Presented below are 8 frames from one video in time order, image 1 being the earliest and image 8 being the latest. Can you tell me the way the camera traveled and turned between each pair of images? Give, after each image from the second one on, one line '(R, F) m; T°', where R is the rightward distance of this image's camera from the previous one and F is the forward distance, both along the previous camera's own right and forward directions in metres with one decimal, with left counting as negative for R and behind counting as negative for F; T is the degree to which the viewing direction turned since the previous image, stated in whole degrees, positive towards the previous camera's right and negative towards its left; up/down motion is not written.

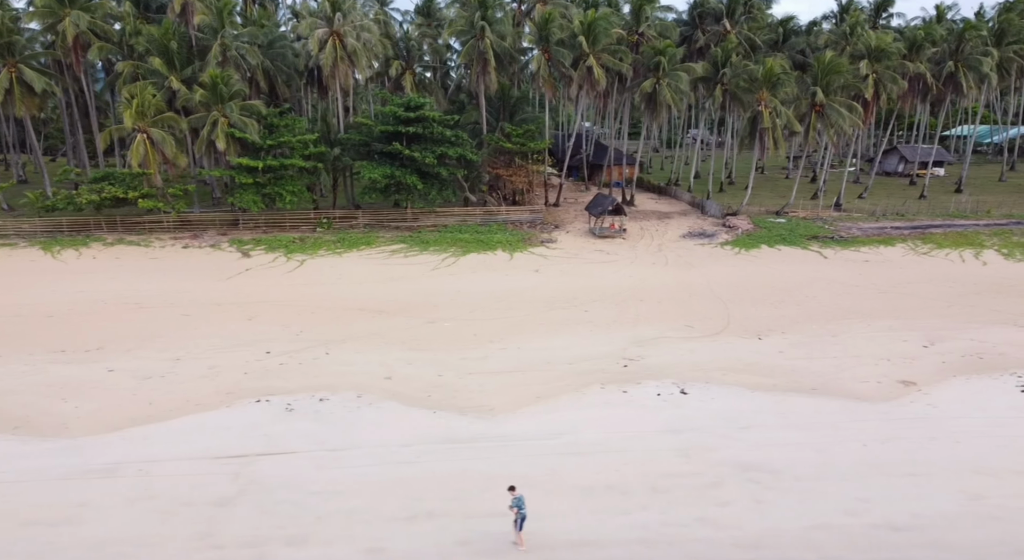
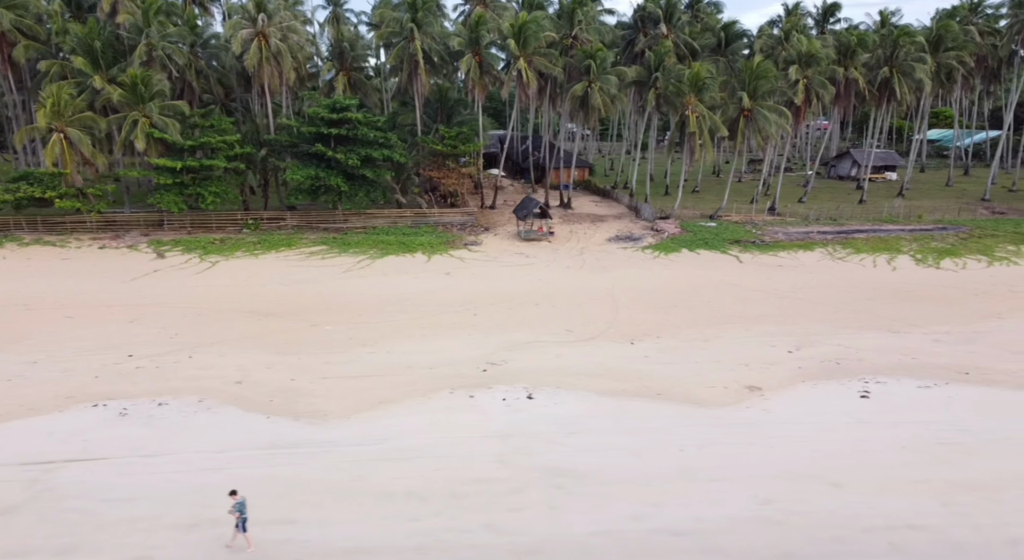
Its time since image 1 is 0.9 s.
(+3.2, -0.1) m; +1°
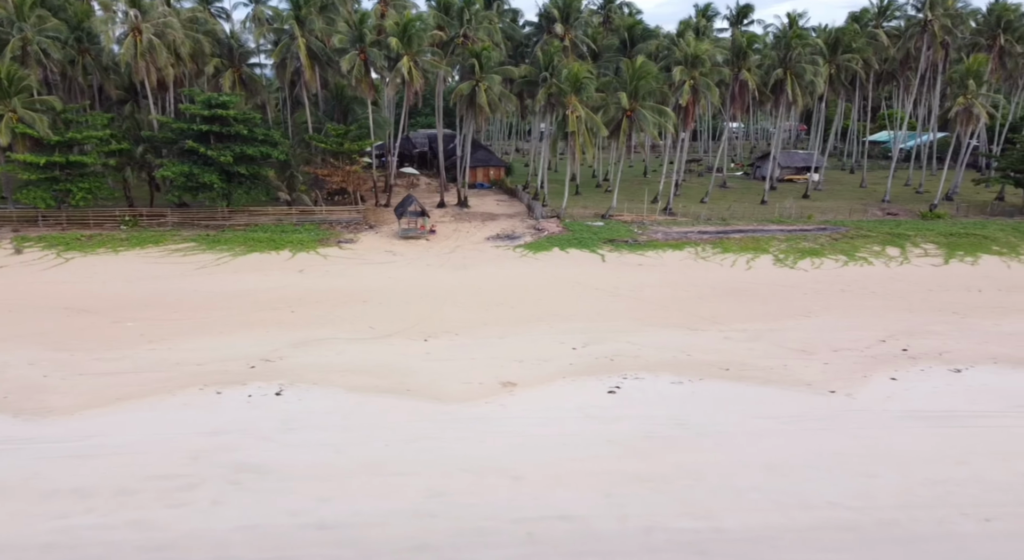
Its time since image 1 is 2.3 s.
(+5.3, -0.2) m; +1°
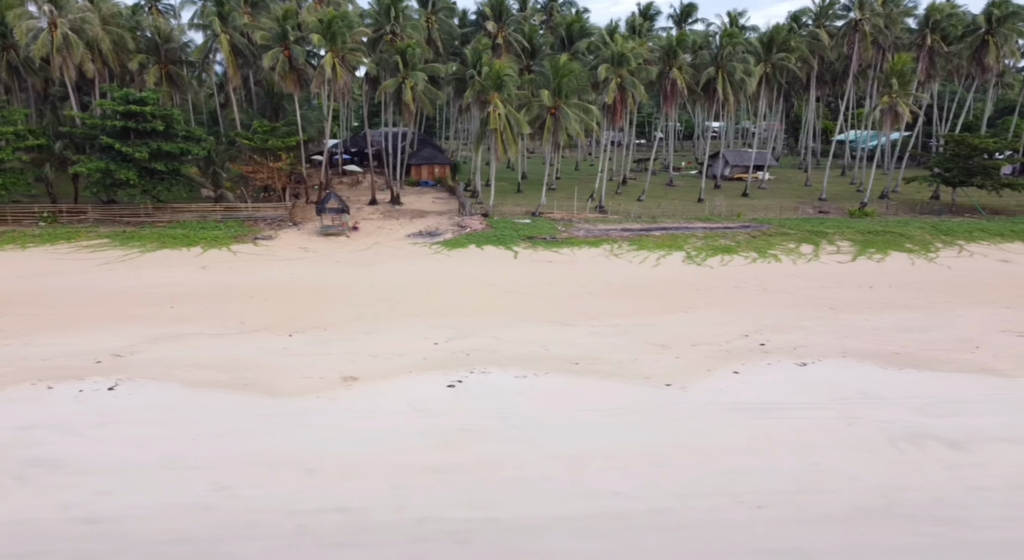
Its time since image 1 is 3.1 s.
(+3.5, -0.1) m; +1°
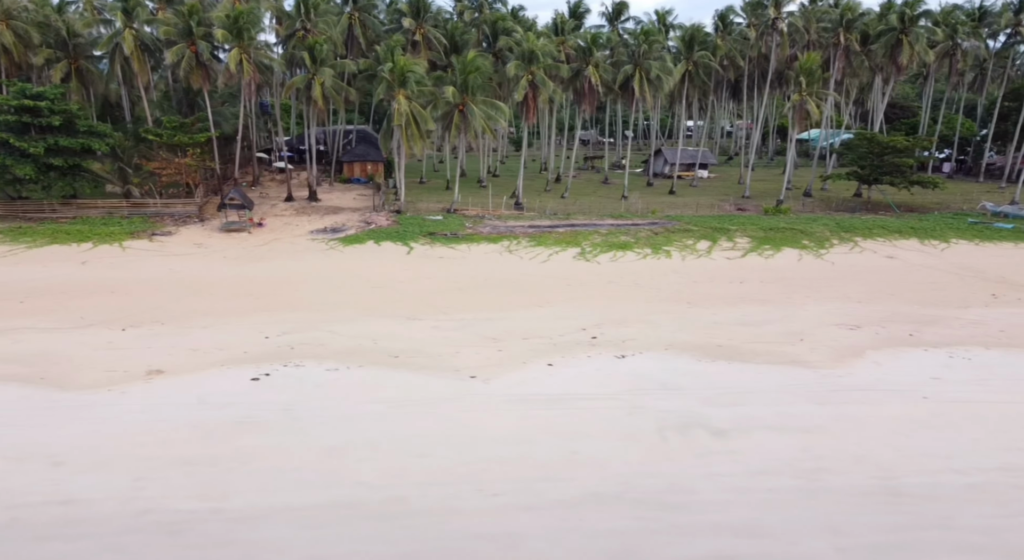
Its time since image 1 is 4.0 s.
(+4.3, -0.1) m; +1°
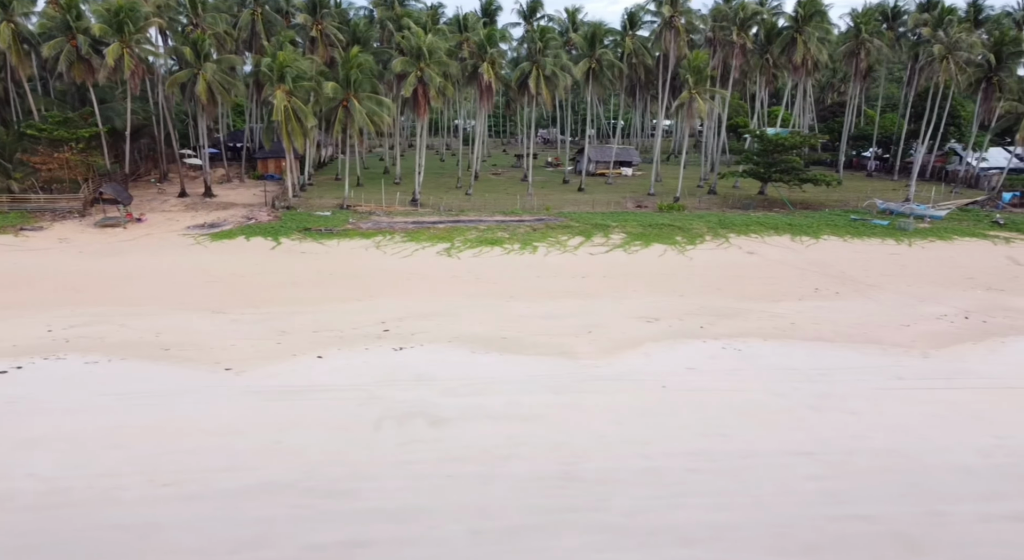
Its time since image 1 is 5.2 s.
(+5.4, -0.2) m; +1°
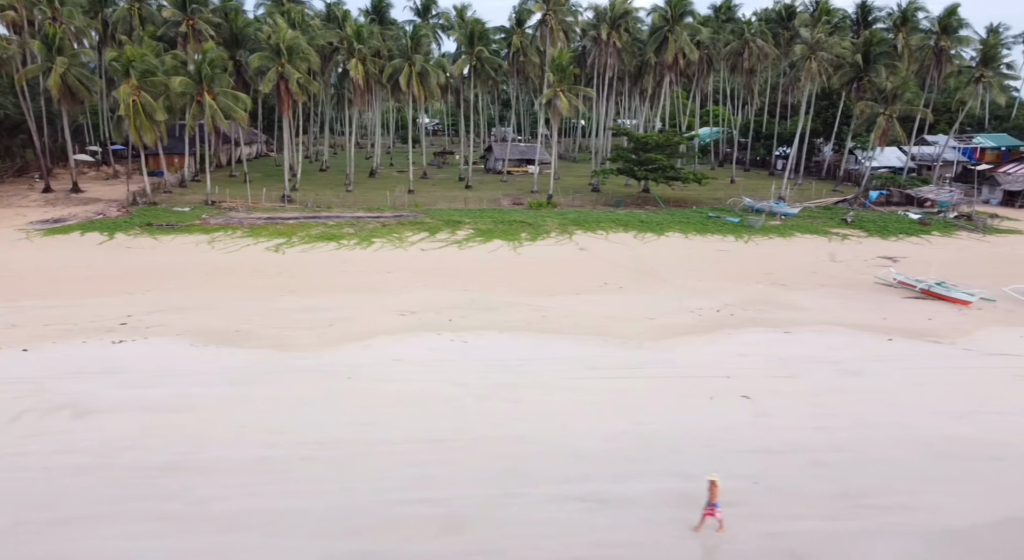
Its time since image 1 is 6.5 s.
(+6.9, -0.2) m; +1°
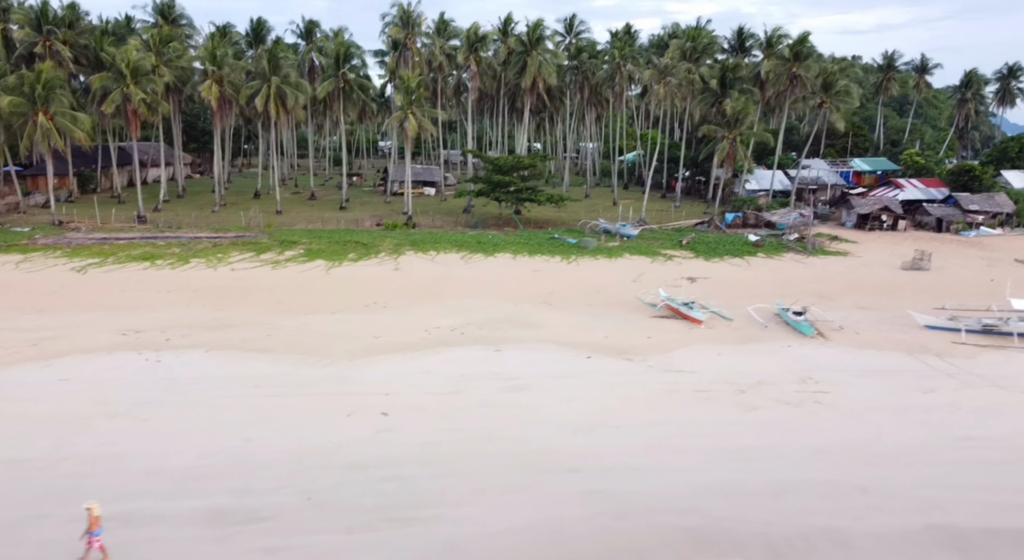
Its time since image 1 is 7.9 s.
(+7.7, -0.2) m; +2°
